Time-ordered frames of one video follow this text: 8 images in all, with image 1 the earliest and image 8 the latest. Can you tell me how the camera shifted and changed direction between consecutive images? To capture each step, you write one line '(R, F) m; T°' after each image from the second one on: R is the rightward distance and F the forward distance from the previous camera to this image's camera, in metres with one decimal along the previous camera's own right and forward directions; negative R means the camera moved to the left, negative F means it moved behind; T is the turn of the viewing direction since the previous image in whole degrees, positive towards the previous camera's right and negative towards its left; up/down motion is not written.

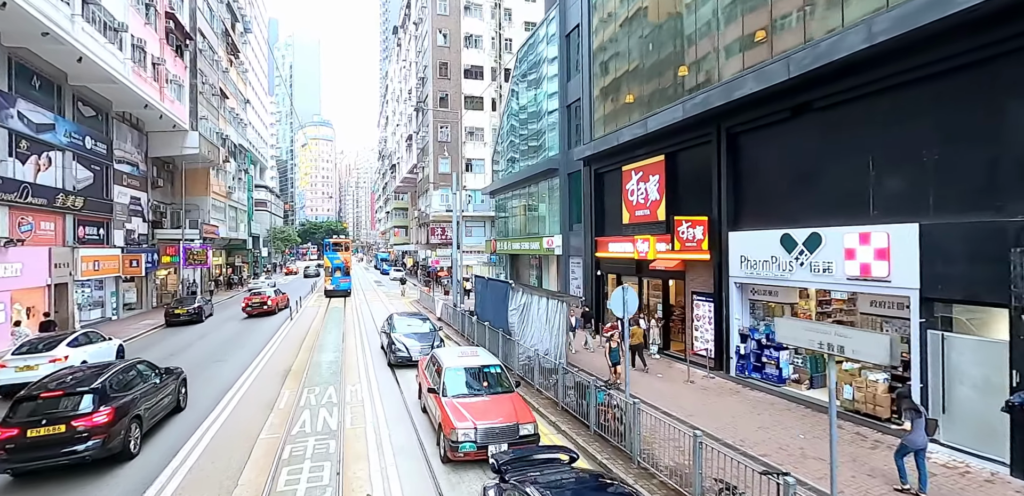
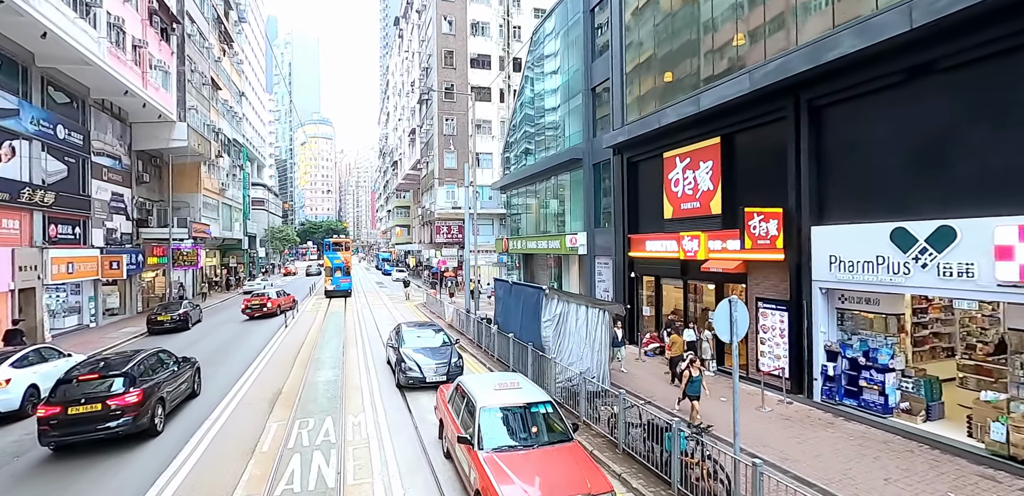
(-0.8, +2.1) m; 0°
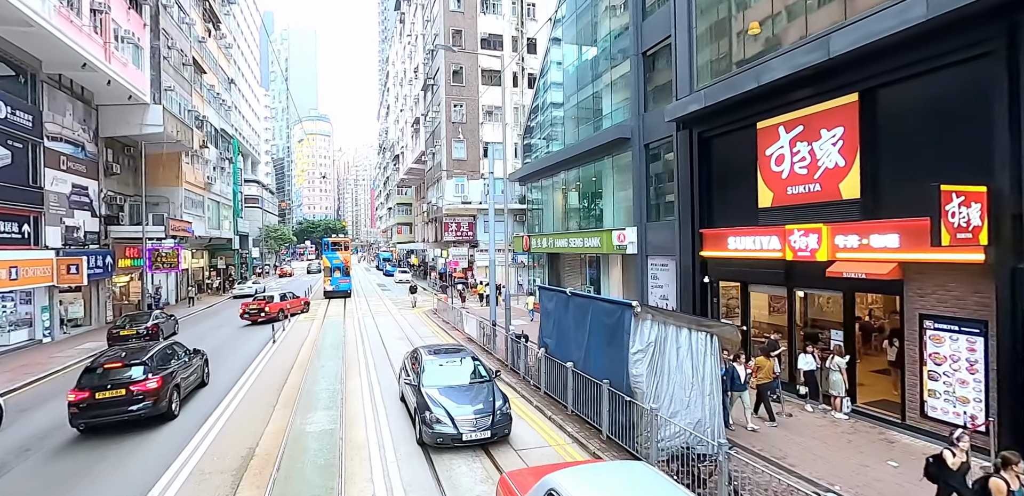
(-1.2, +3.3) m; 0°
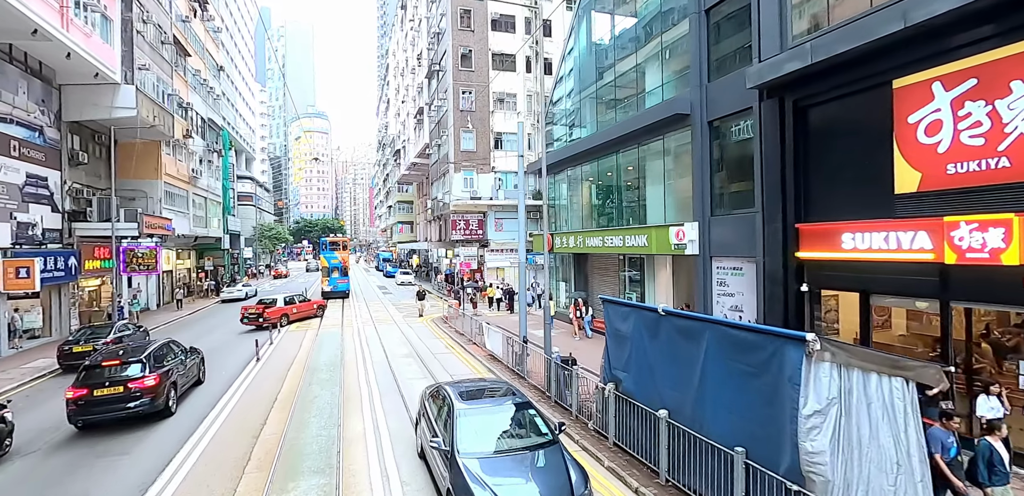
(-1.0, +2.8) m; 0°
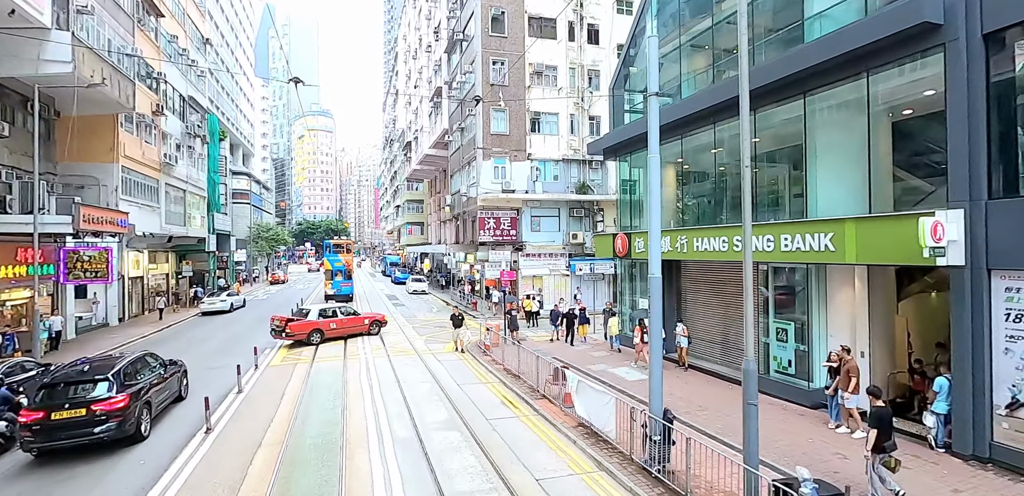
(-2.1, +5.4) m; 0°
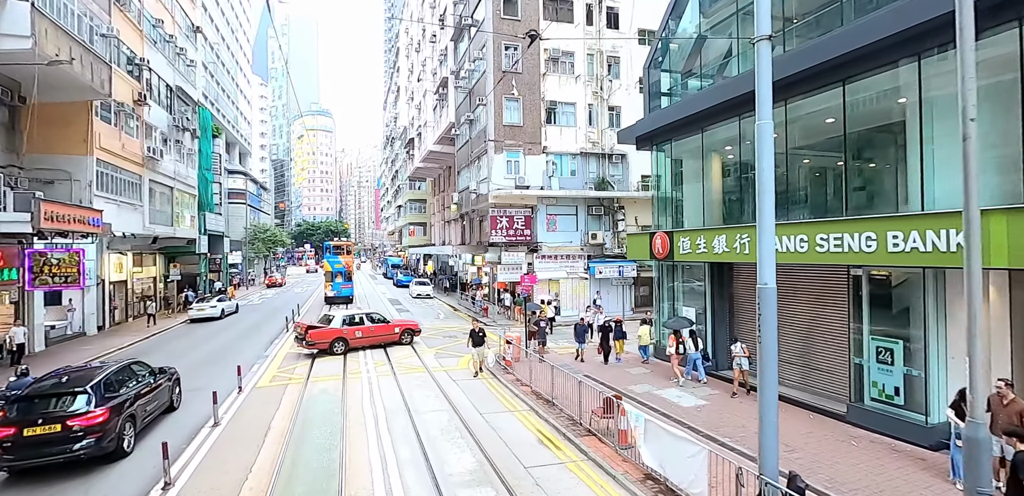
(-0.7, +2.0) m; 0°
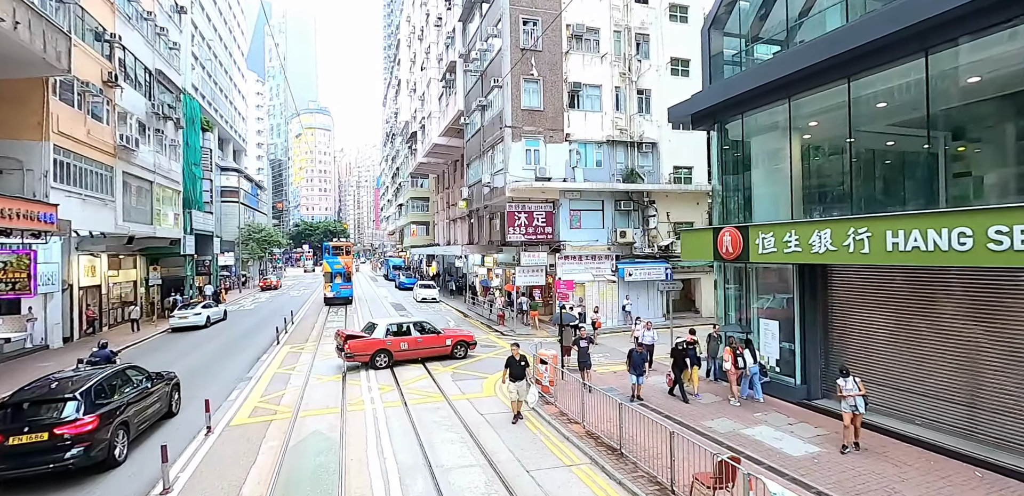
(-0.9, +2.5) m; 0°
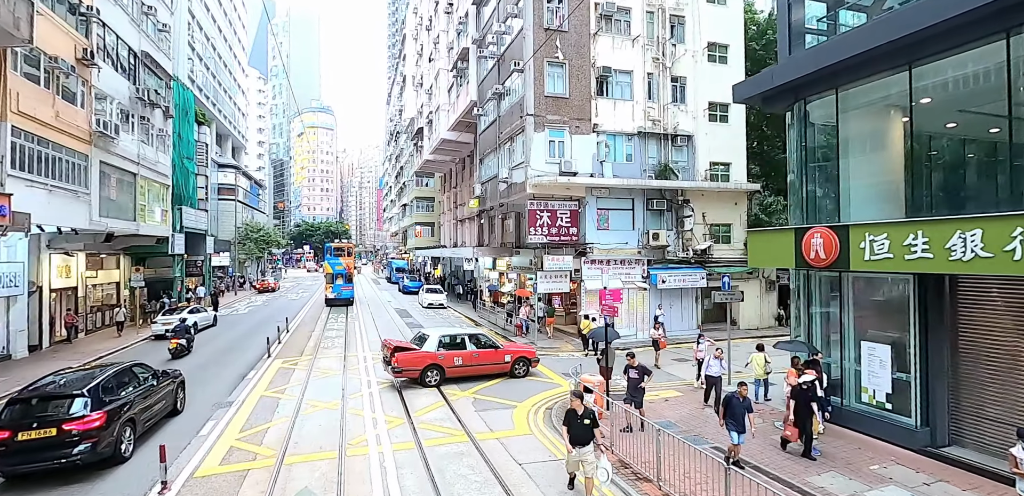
(-0.8, +2.1) m; 0°
